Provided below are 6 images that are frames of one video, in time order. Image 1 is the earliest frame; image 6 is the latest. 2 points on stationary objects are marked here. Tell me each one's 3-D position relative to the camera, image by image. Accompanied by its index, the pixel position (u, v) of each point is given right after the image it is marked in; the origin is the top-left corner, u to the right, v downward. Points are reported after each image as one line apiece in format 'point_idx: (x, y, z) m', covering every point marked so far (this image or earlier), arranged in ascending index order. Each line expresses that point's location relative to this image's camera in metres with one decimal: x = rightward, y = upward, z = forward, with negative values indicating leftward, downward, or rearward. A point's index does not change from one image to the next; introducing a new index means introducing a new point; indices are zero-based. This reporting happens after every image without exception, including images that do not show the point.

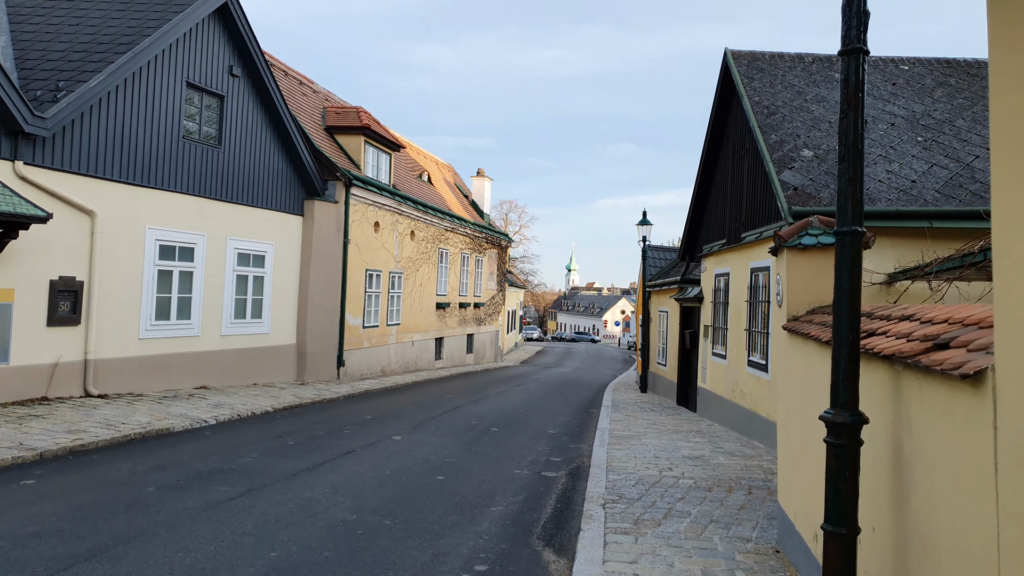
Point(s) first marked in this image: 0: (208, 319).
0: (-5.1, -0.5, +13.9) m
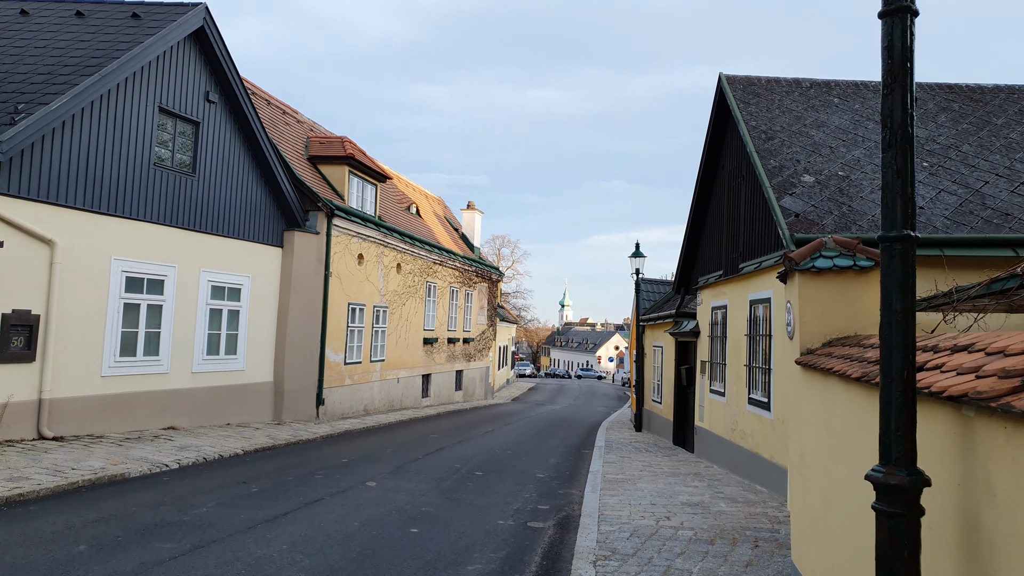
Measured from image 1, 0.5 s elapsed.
0: (-5.3, -1.1, +13.1) m
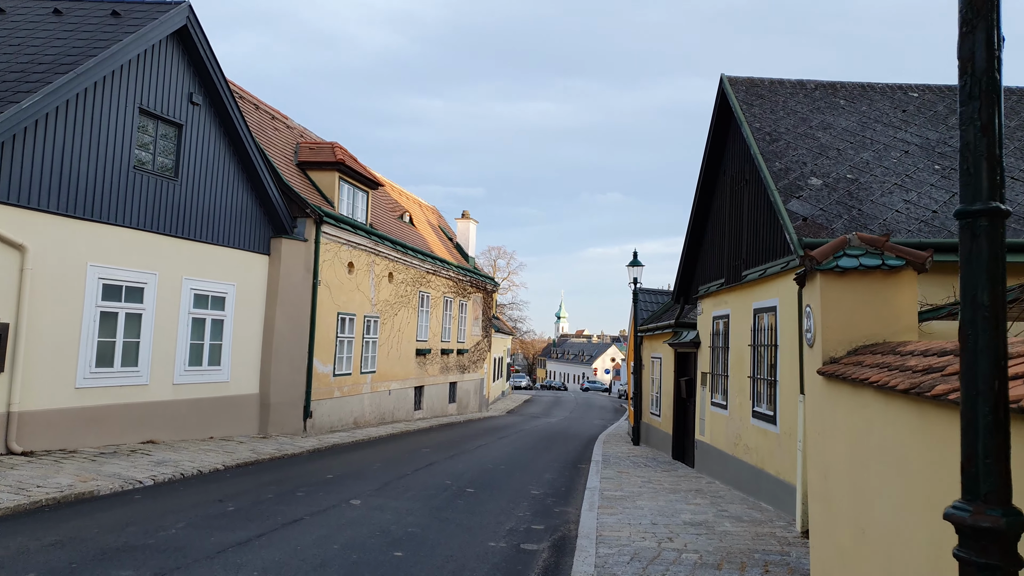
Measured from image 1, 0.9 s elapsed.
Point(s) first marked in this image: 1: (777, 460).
0: (-5.4, -1.2, +12.6) m
1: (+3.1, -2.0, +9.7) m
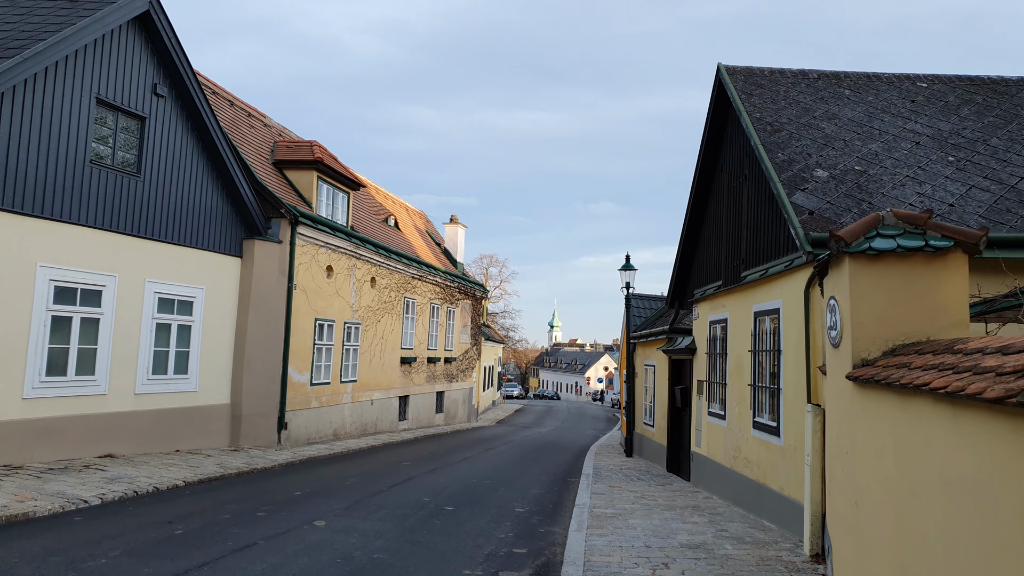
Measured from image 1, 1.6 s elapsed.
0: (-5.6, -1.3, +11.8) m
1: (+2.9, -2.0, +9.0) m
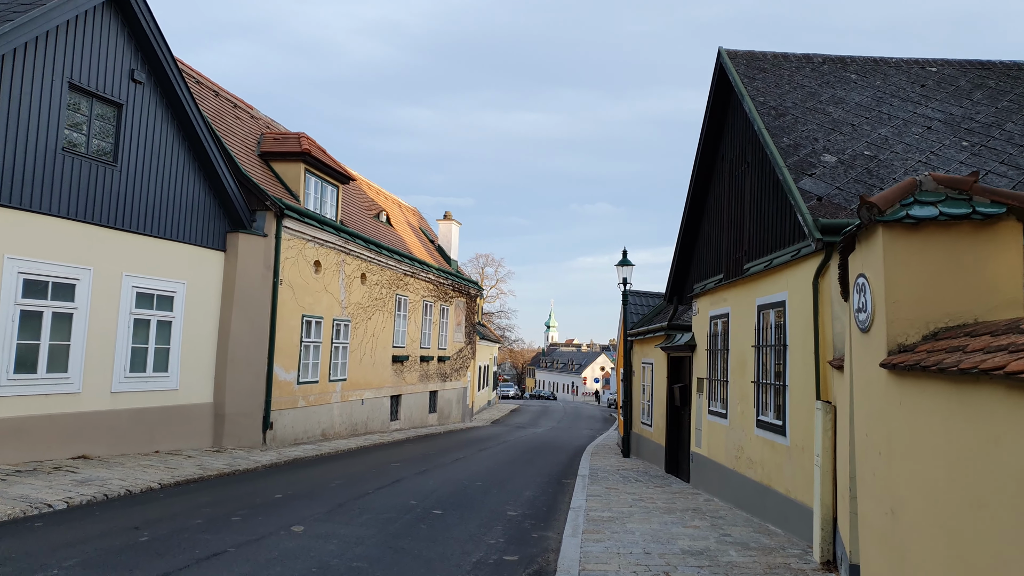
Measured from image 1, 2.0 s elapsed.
0: (-5.7, -1.2, +11.3) m
1: (+2.8, -1.9, +8.5) m
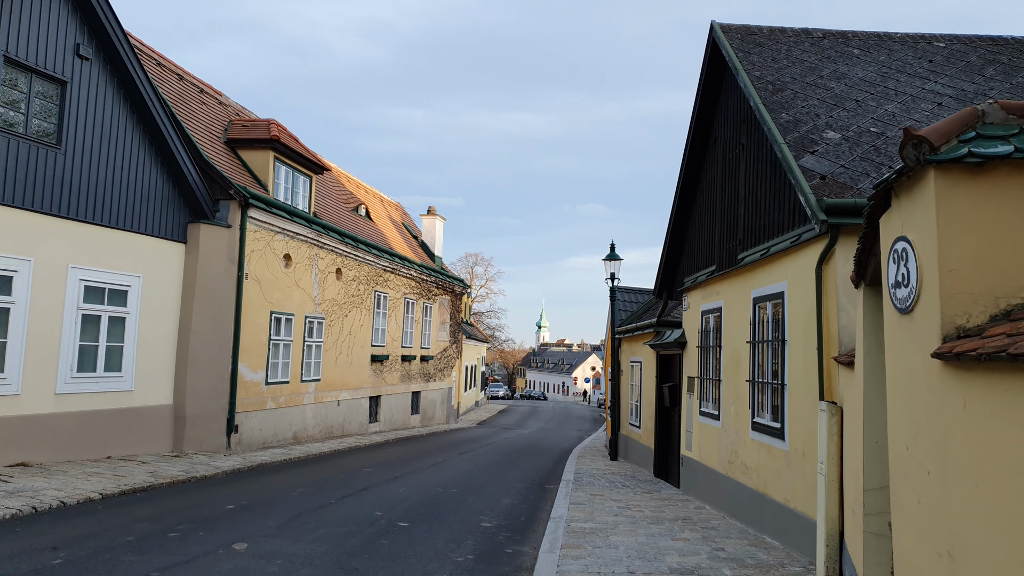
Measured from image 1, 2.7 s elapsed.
0: (-6.0, -1.1, +10.4) m
1: (+2.6, -1.8, +7.7) m
